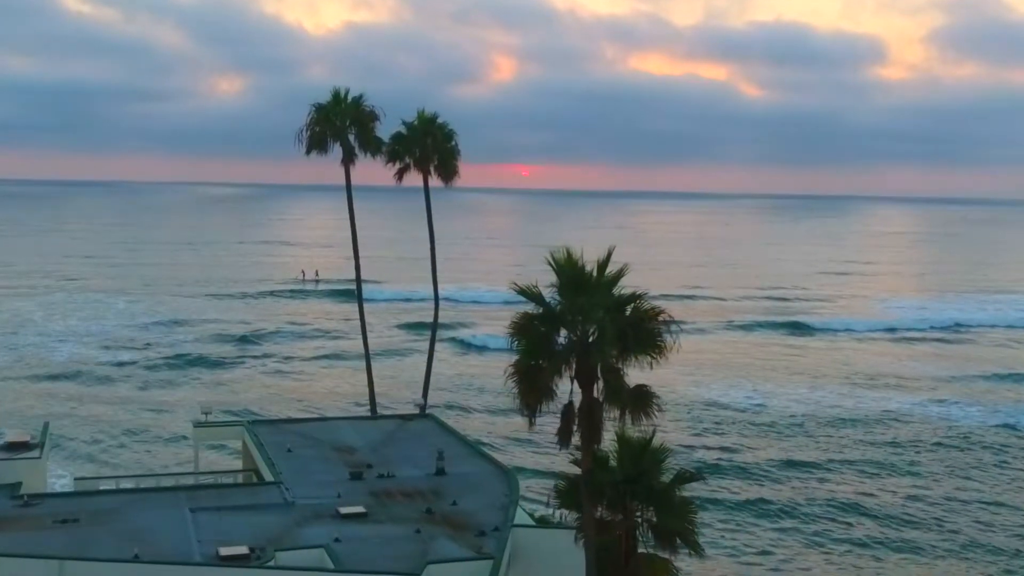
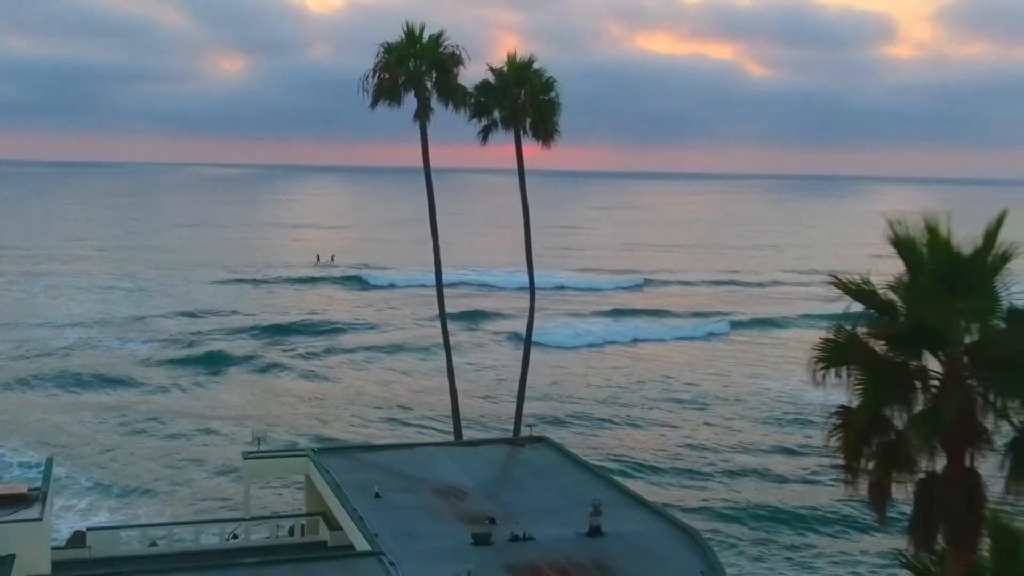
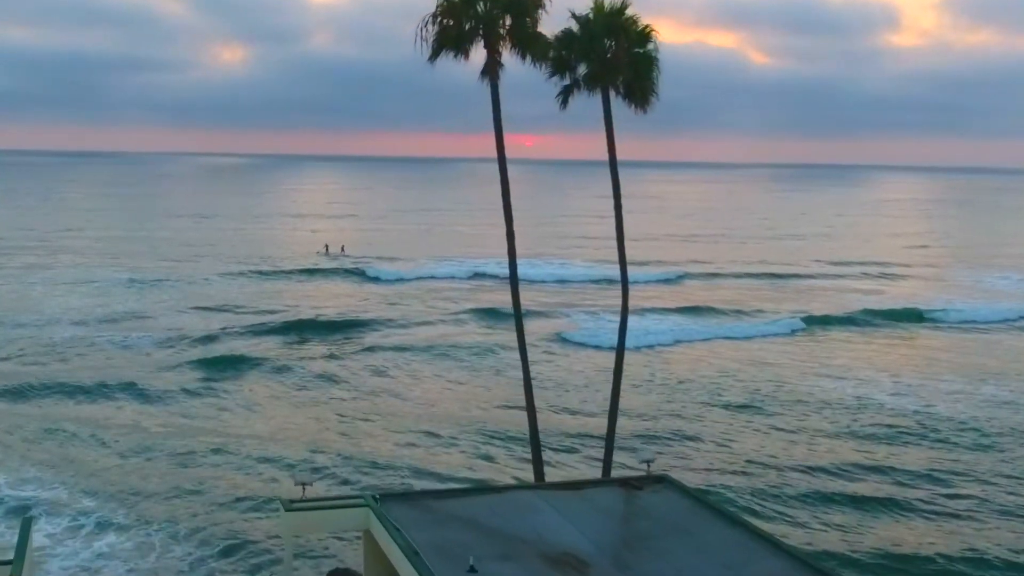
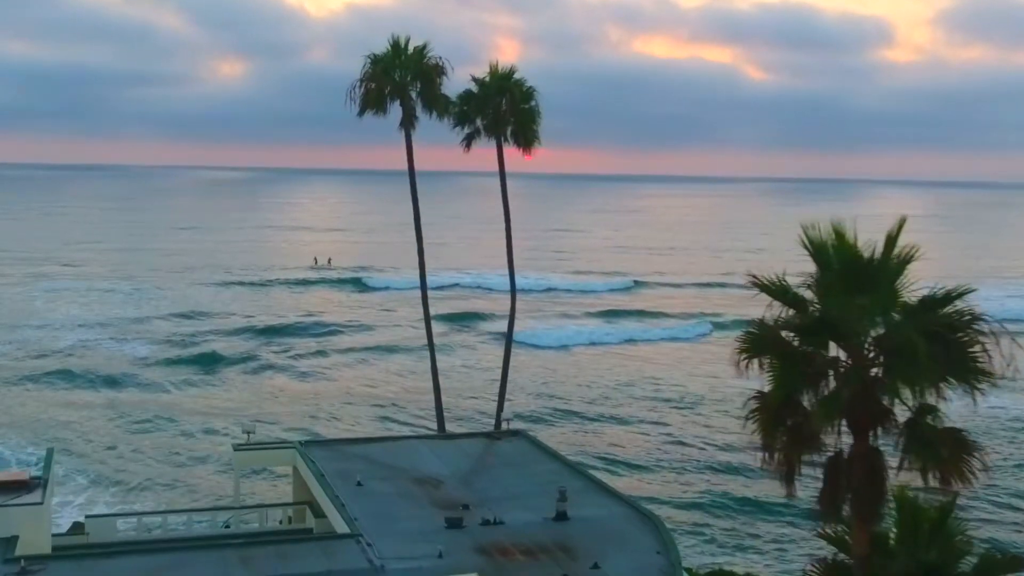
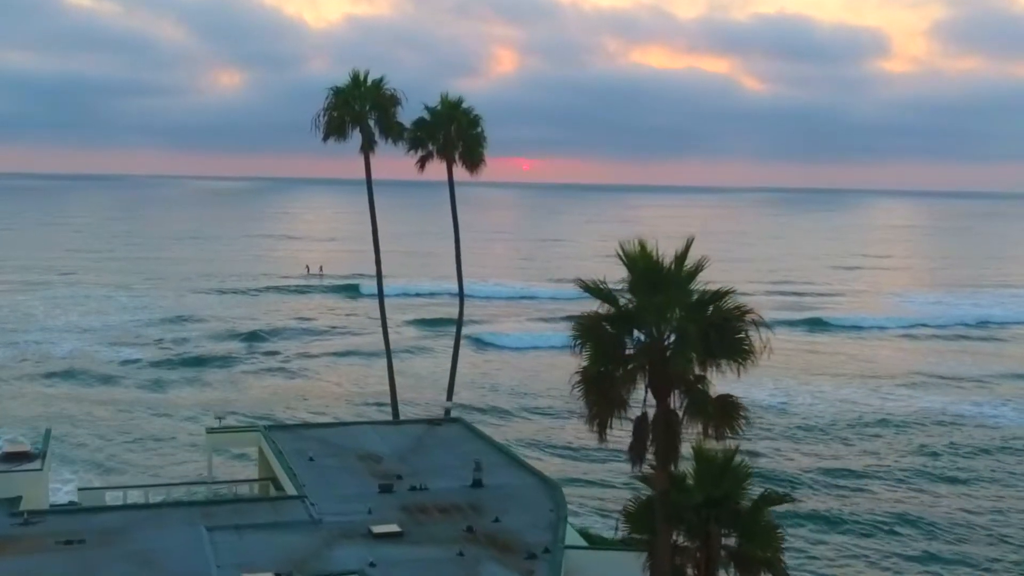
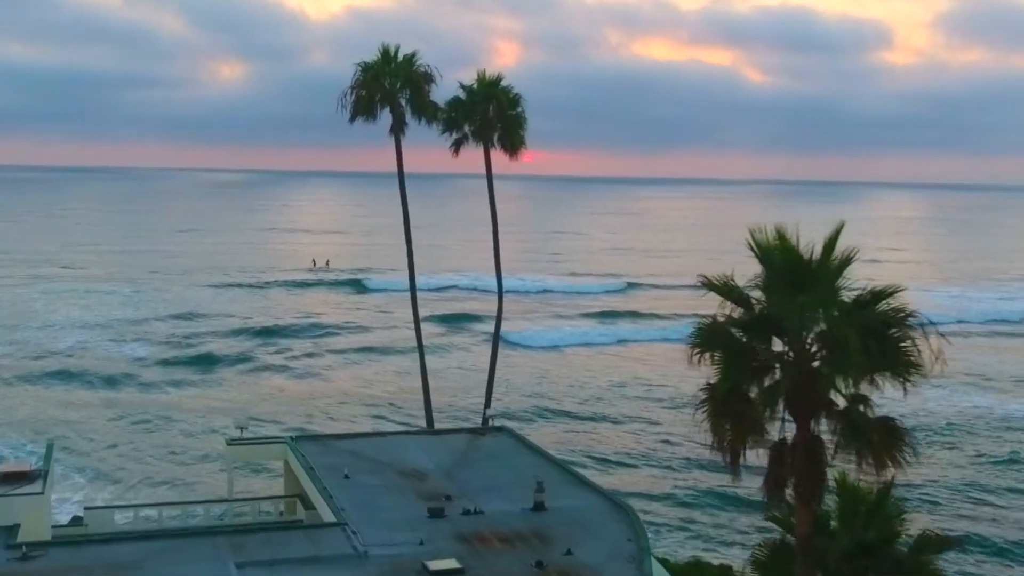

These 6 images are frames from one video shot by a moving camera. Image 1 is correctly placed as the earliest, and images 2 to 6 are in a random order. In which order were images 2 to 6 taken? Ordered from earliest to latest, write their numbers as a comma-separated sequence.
5, 6, 4, 3, 2
